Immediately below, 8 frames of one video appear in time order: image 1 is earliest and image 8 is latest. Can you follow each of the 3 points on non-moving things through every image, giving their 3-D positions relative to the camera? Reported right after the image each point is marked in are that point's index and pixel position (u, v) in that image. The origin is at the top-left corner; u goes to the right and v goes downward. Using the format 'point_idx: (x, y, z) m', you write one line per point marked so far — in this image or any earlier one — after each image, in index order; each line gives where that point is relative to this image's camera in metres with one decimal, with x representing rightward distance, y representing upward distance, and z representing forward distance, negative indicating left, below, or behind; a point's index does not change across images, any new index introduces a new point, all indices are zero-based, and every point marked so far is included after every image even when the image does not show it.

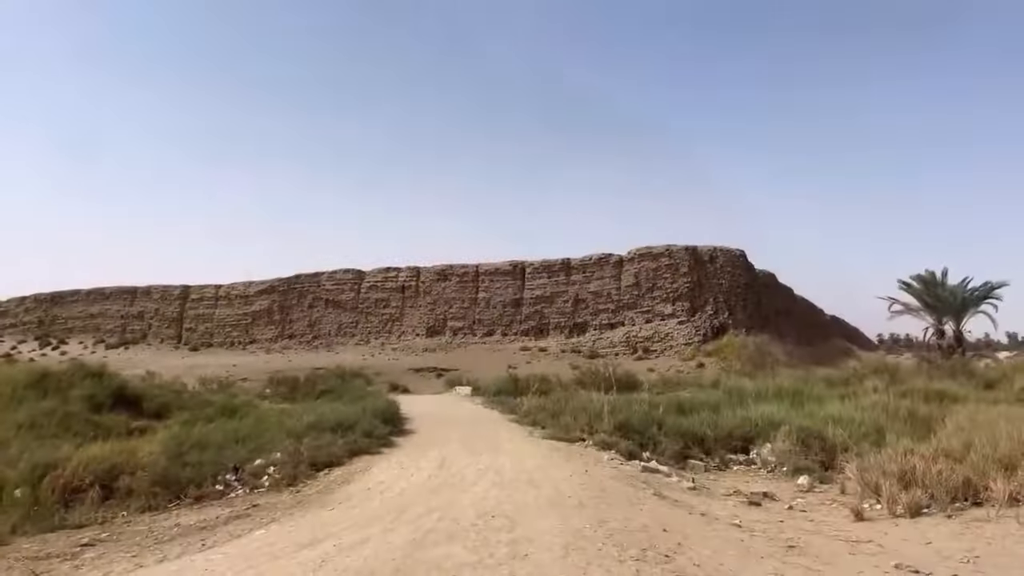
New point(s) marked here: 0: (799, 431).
0: (+5.1, -2.5, +12.7) m
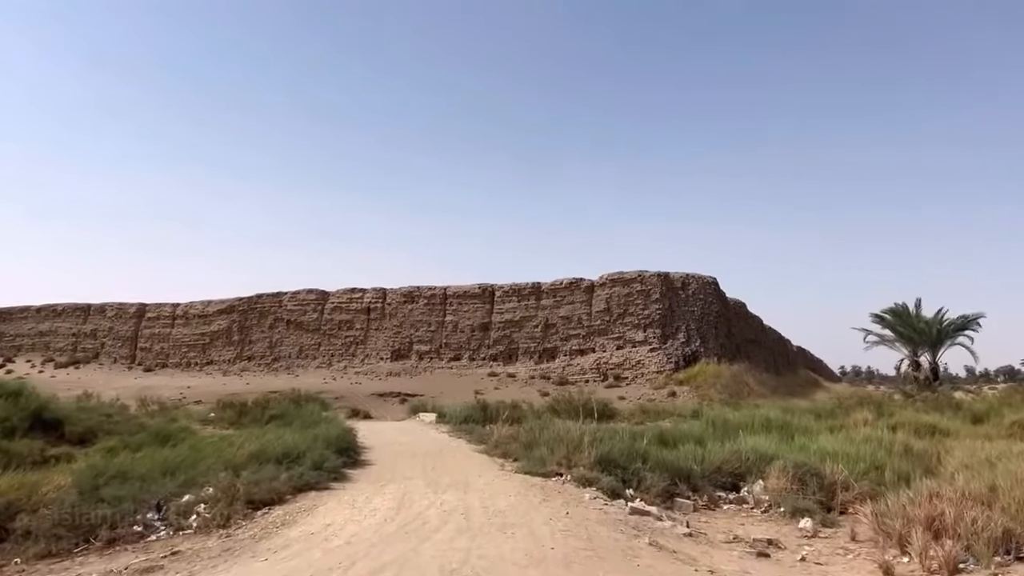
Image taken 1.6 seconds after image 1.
0: (+4.6, -2.9, +11.7) m
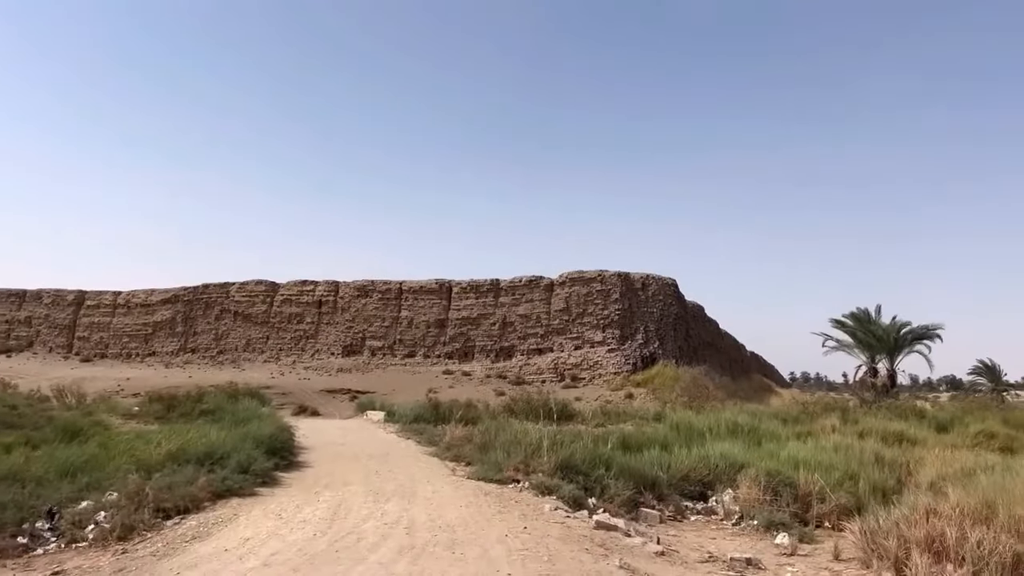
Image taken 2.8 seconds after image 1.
0: (+3.8, -2.8, +10.9) m
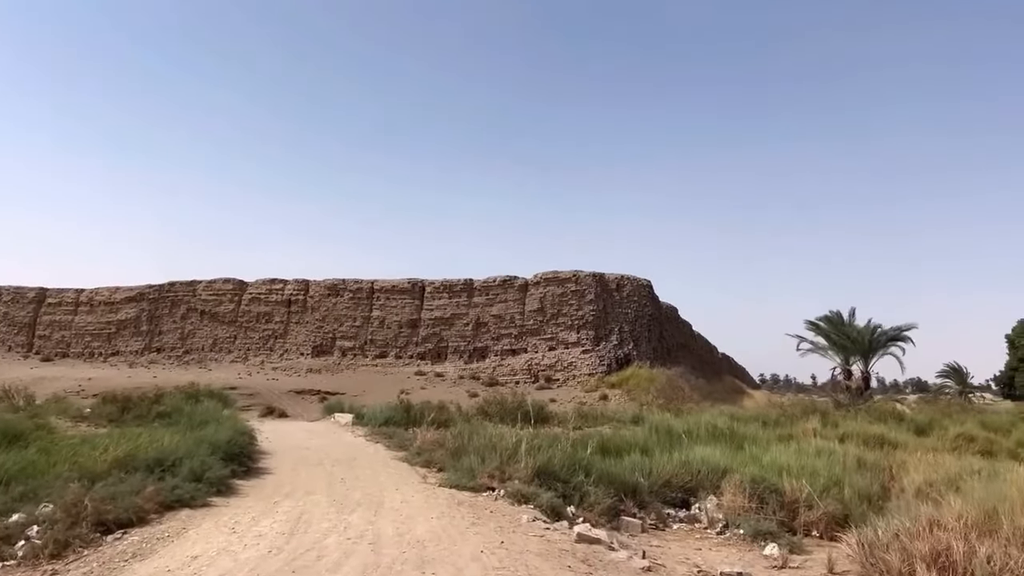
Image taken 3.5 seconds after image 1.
0: (+3.5, -2.8, +10.5) m
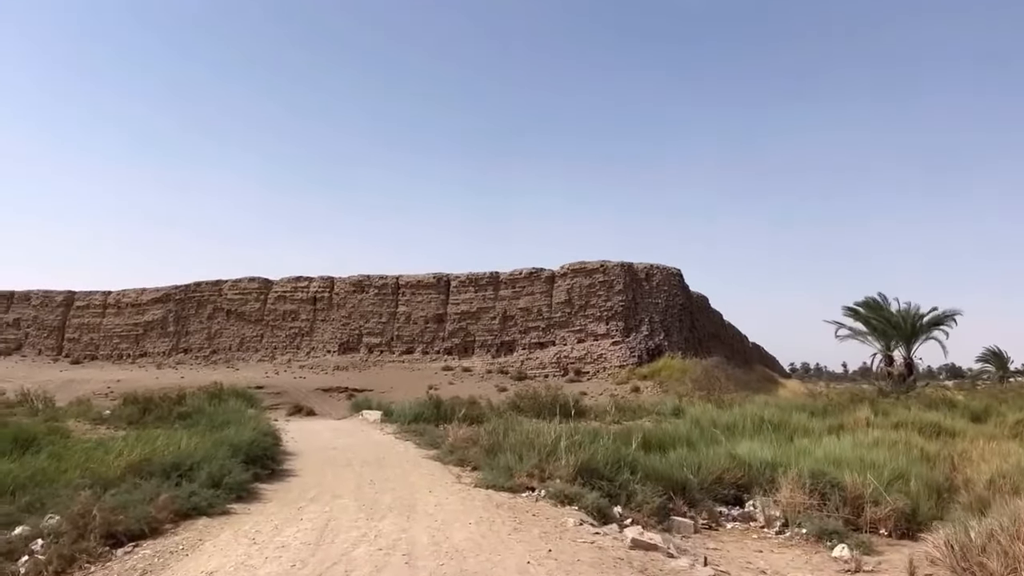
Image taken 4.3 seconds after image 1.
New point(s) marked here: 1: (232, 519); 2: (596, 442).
0: (+4.0, -2.5, +9.7) m
1: (-2.6, -2.2, +6.7) m
2: (+1.2, -2.2, +10.1) m
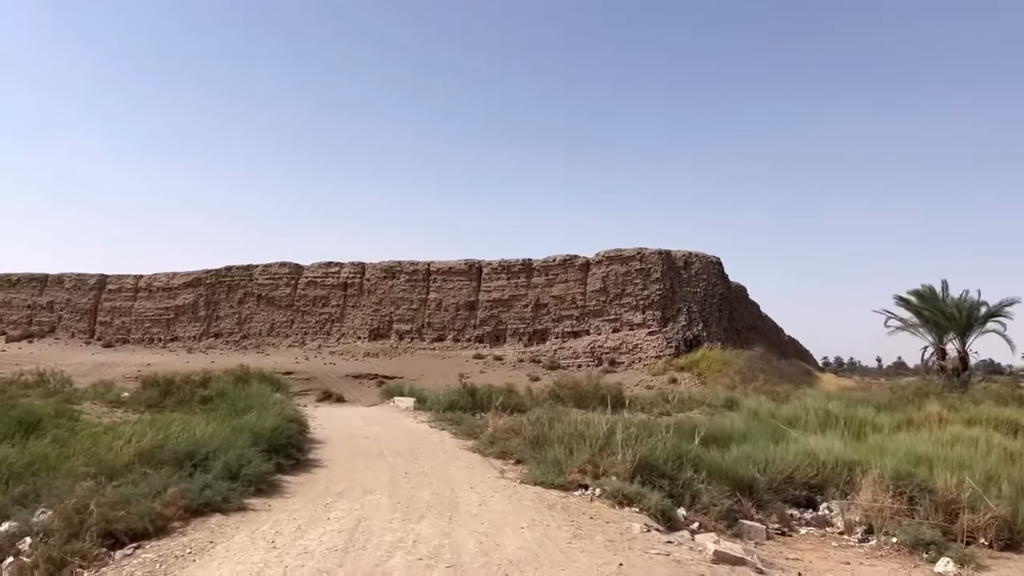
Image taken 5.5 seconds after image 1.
0: (+4.6, -2.3, +8.7) m
1: (-2.1, -1.9, +5.9) m
2: (+1.8, -1.9, +9.1) m
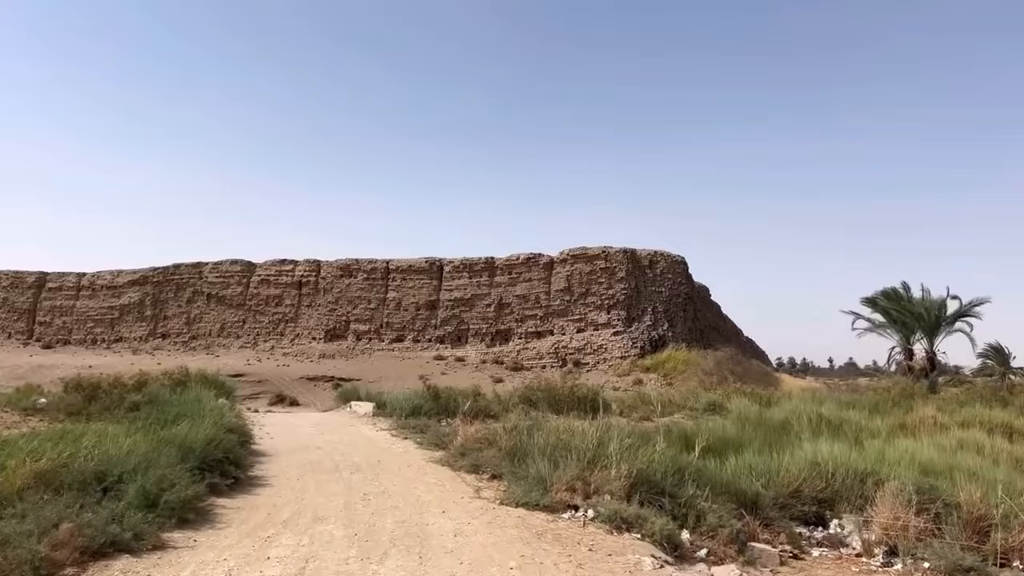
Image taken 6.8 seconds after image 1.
0: (+4.3, -2.2, +7.8) m
1: (-2.2, -1.7, +4.7) m
2: (+1.5, -1.8, +8.1) m
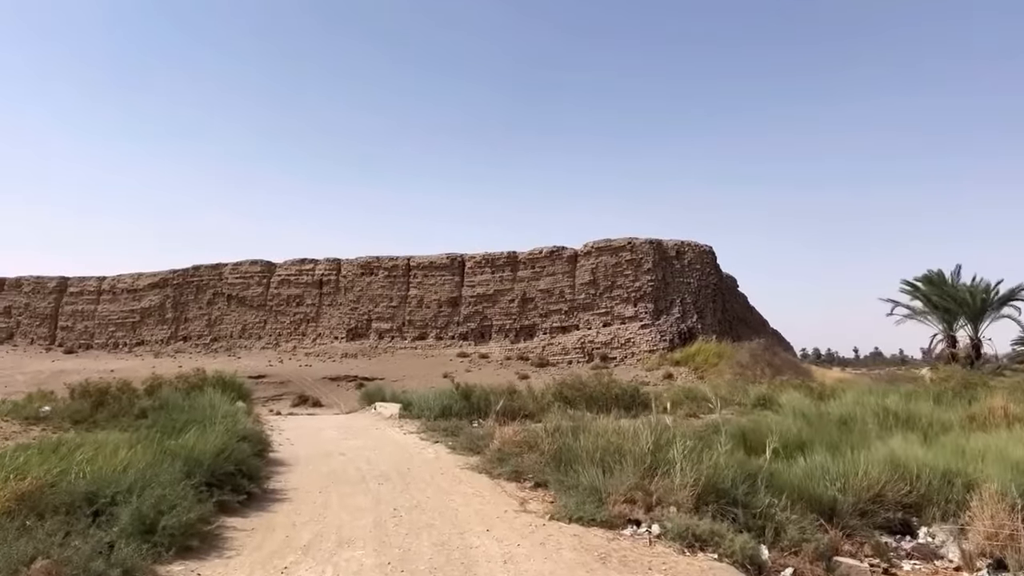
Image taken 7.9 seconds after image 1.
0: (+4.8, -1.9, +6.9) m
1: (-1.9, -1.7, +3.9) m
2: (+1.9, -1.6, +7.2) m
